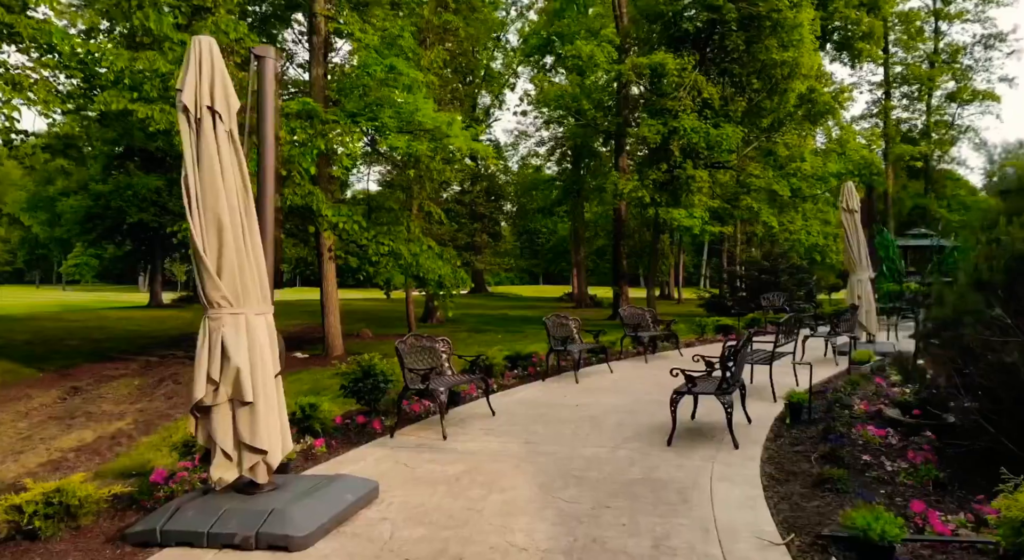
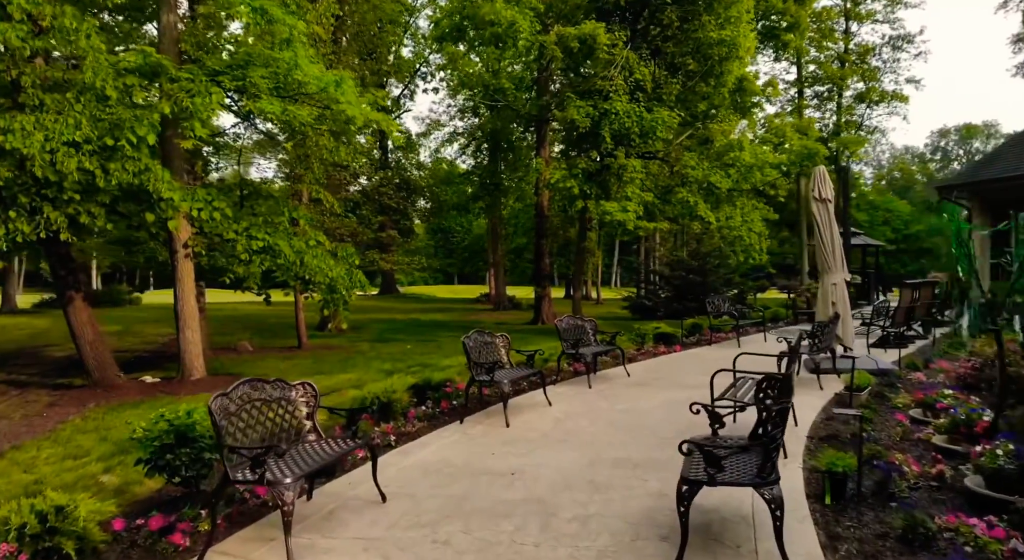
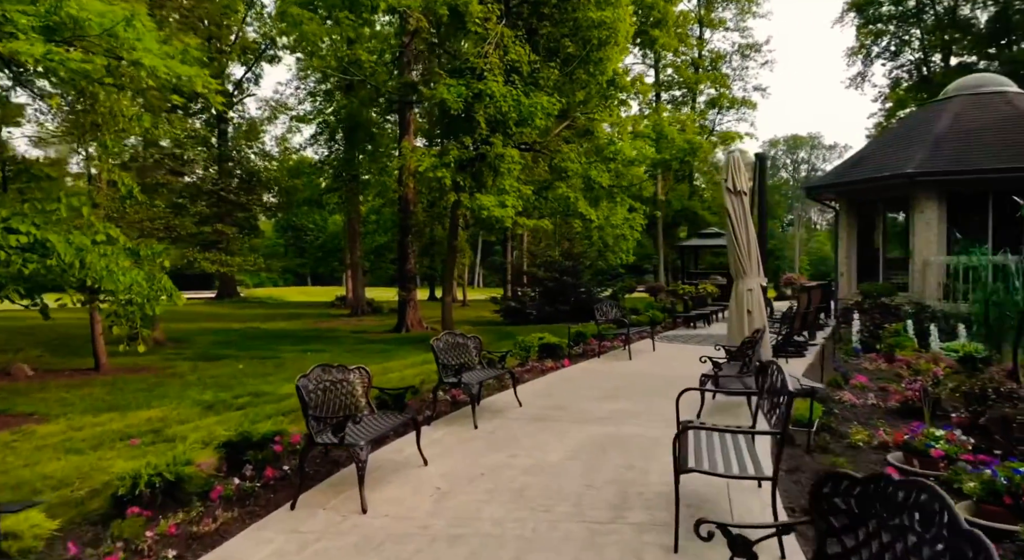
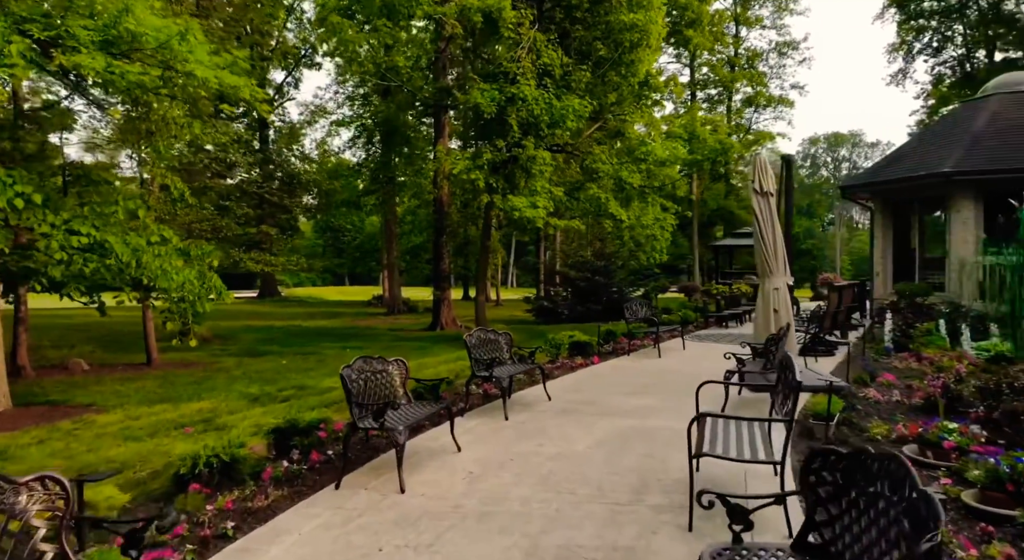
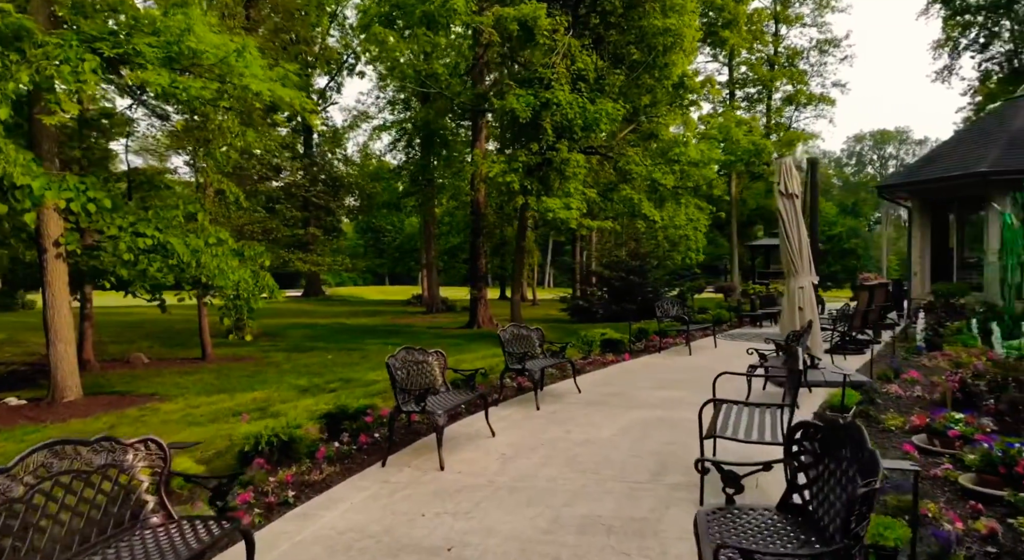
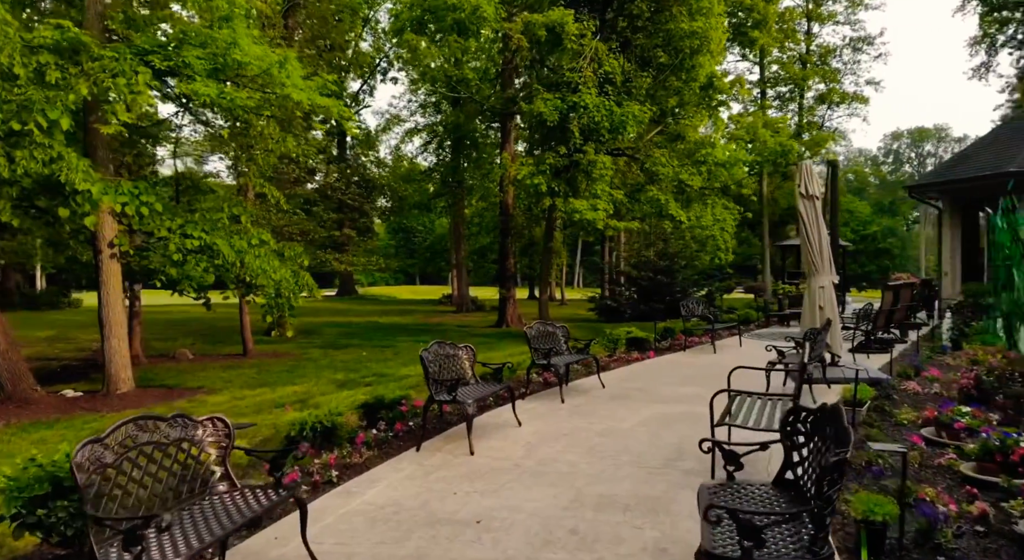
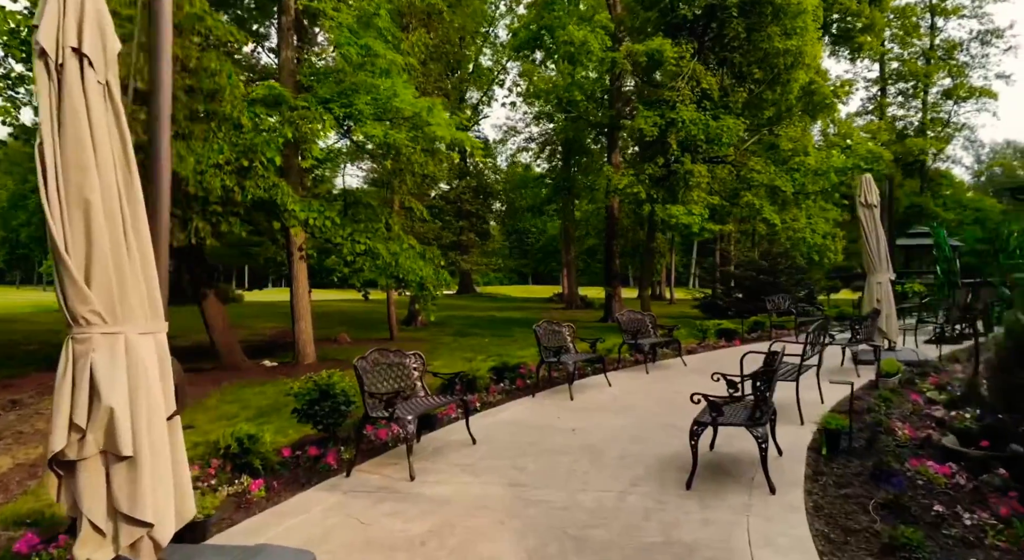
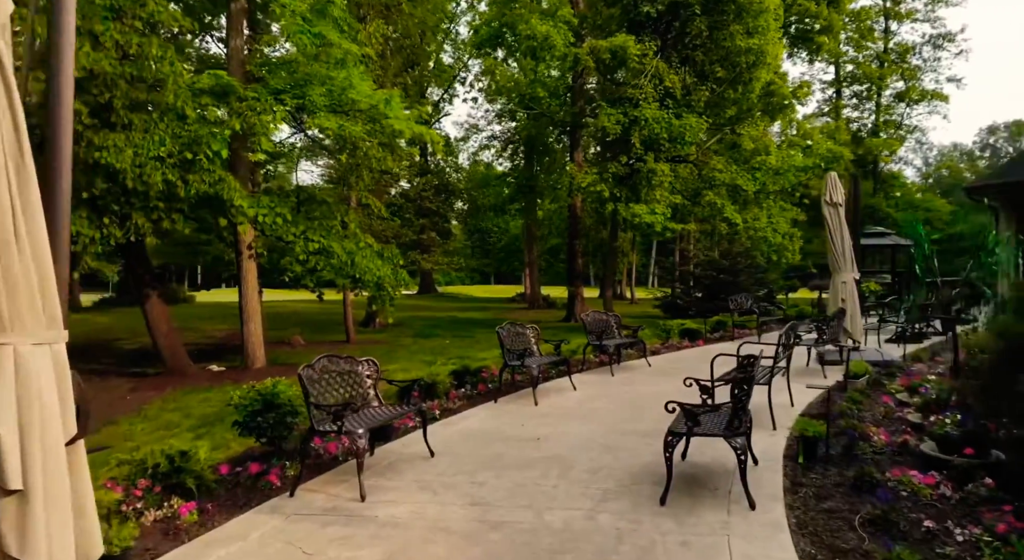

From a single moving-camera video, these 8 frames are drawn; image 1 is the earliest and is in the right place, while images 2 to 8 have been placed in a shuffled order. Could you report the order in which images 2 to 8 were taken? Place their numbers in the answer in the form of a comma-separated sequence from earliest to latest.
7, 8, 2, 6, 5, 4, 3
